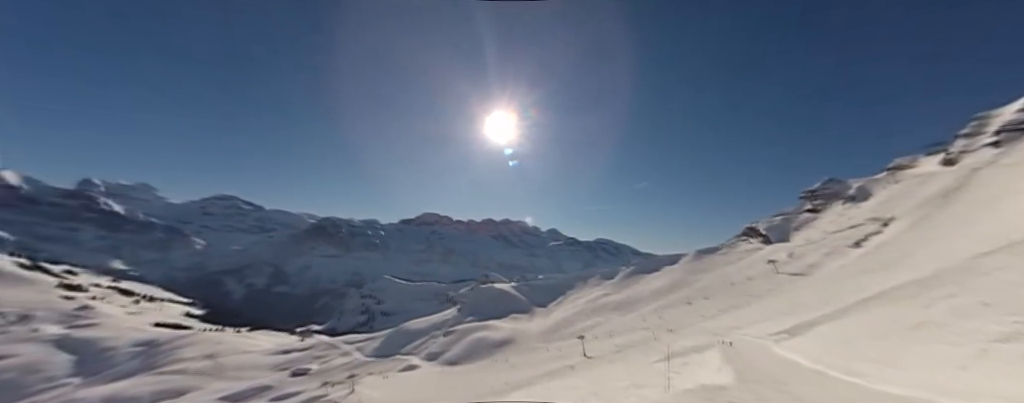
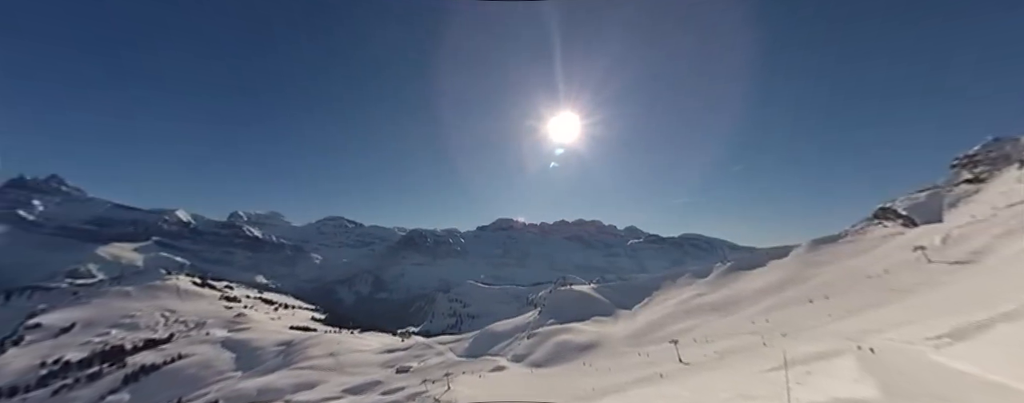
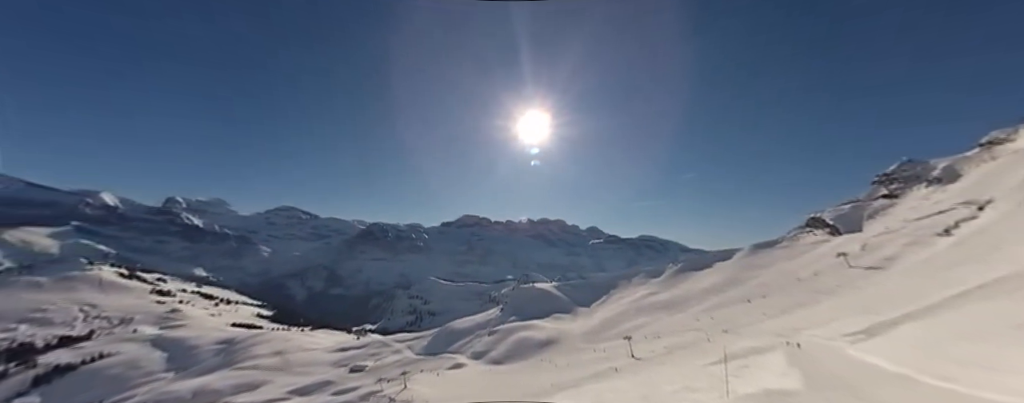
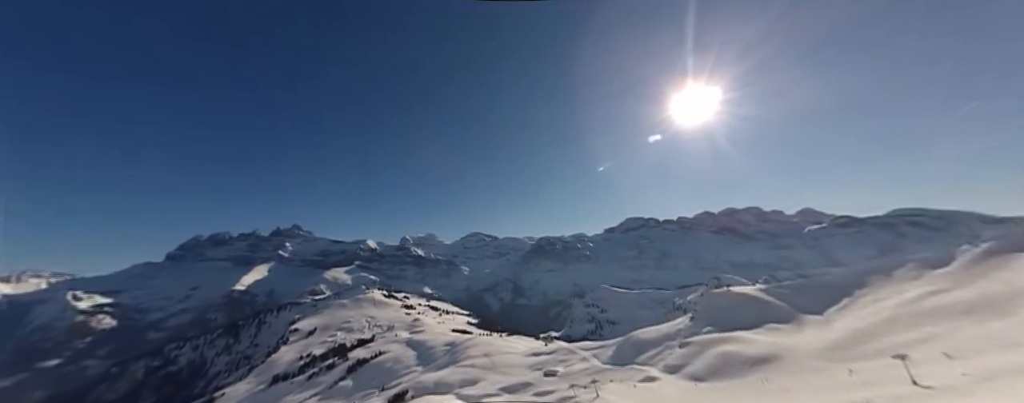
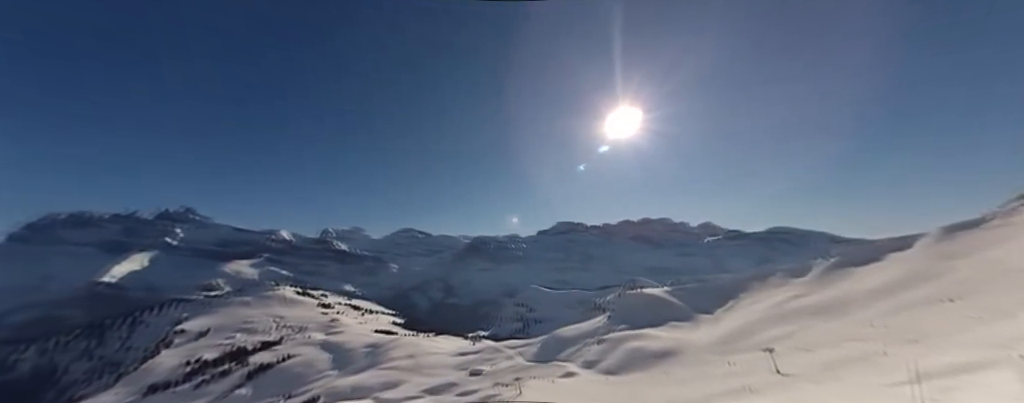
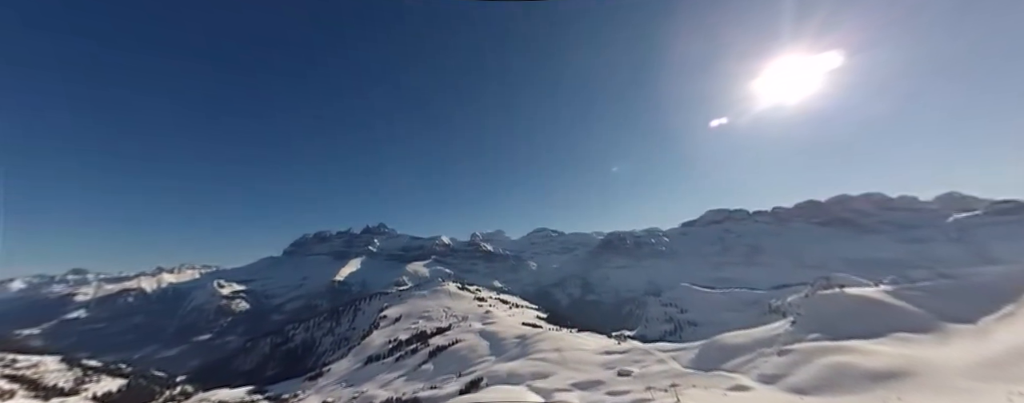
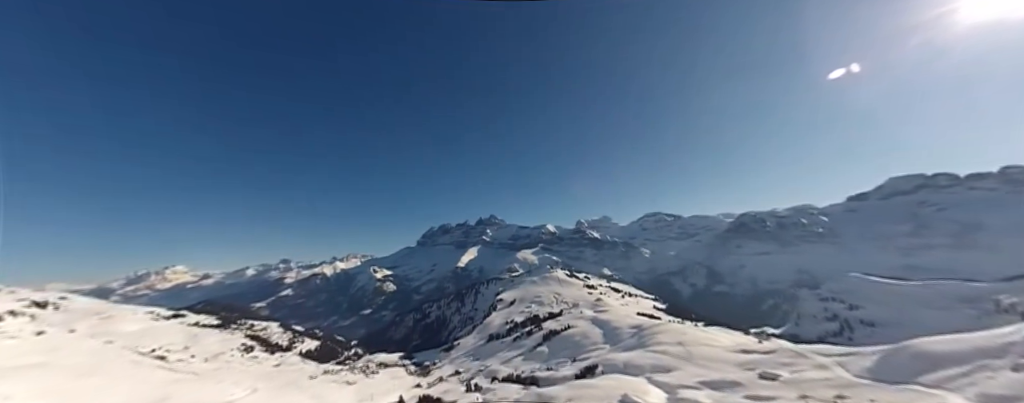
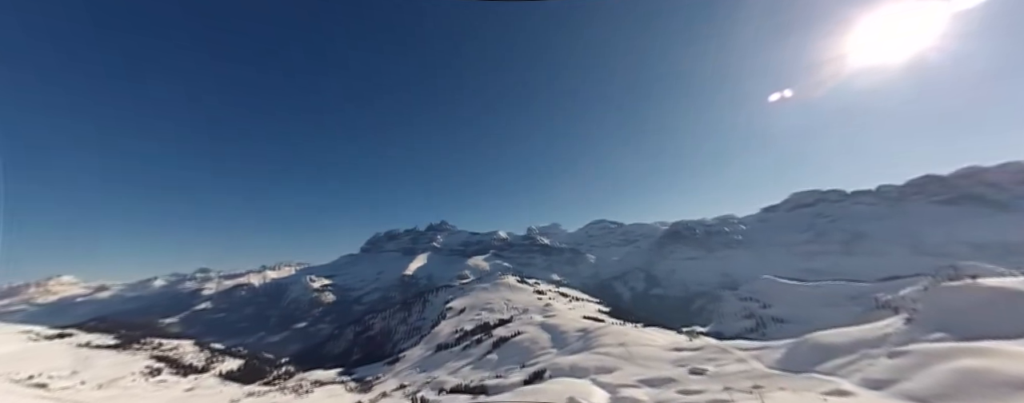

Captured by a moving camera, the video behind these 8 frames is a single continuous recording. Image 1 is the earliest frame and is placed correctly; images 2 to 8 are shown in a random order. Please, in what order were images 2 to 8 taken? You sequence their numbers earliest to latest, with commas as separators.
3, 2, 5, 4, 6, 8, 7
